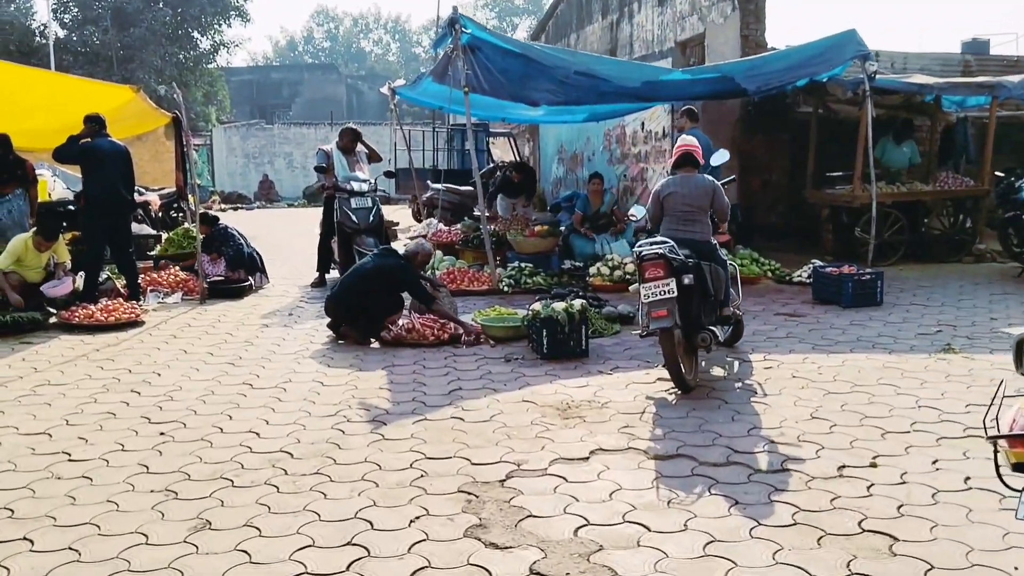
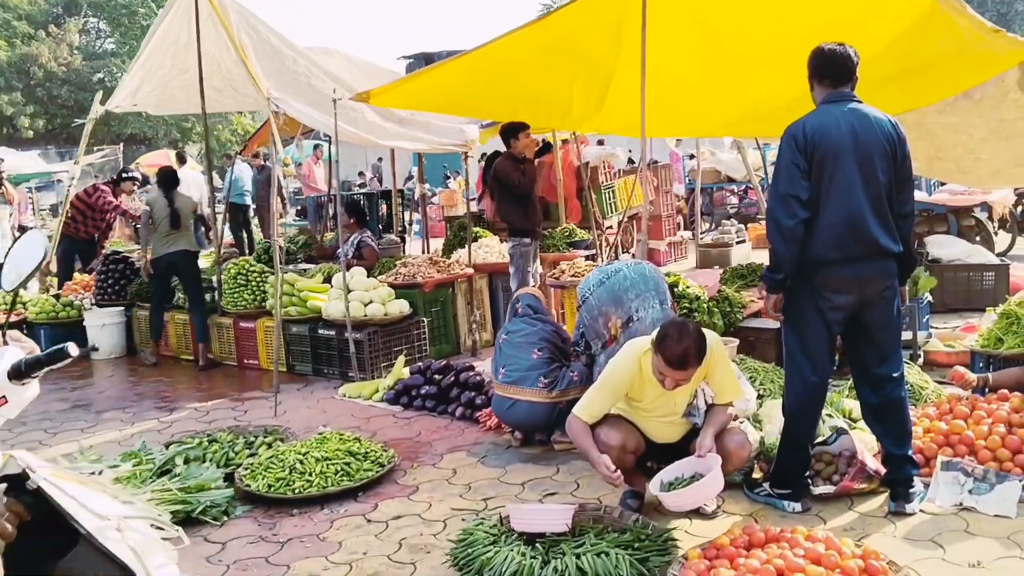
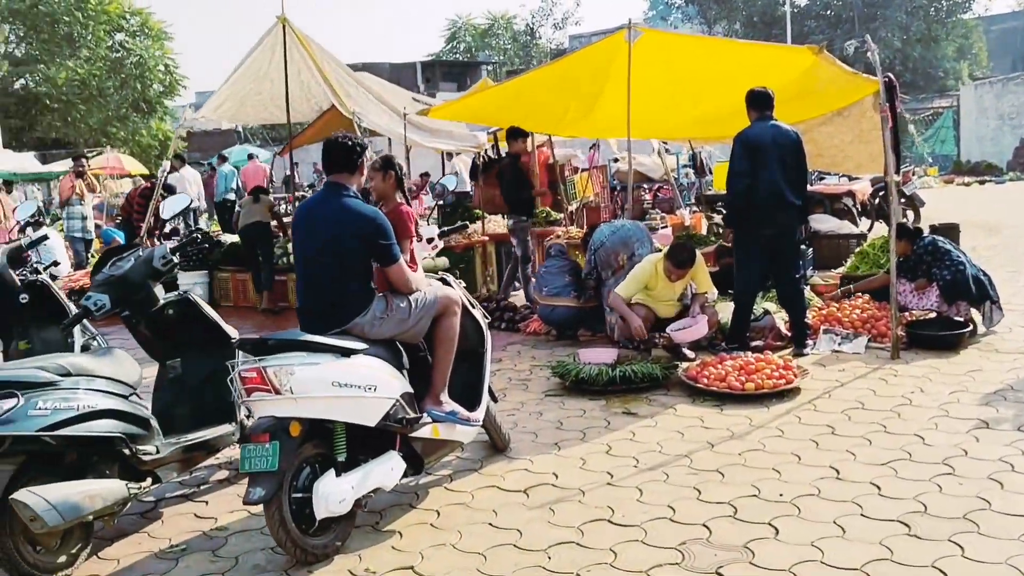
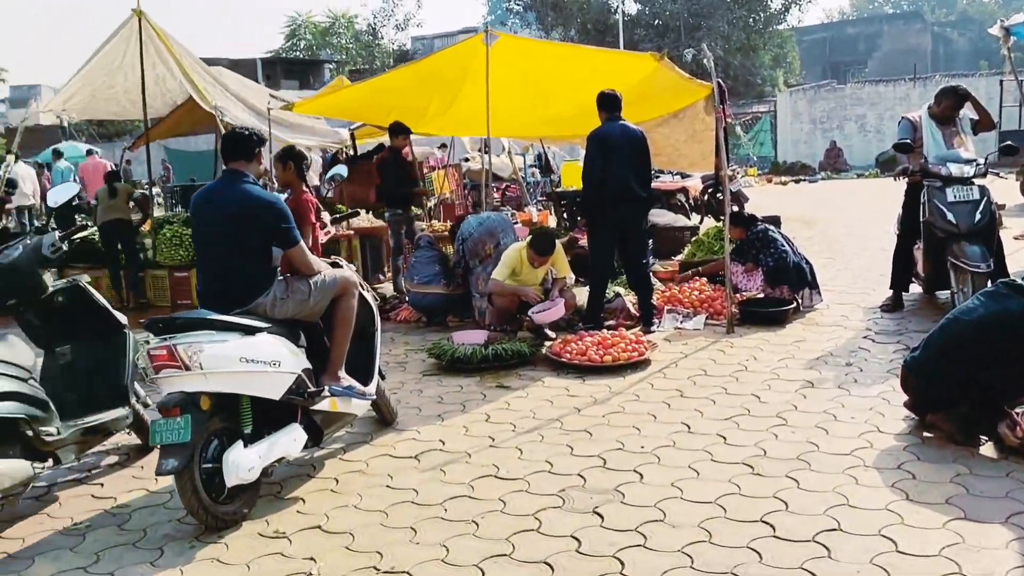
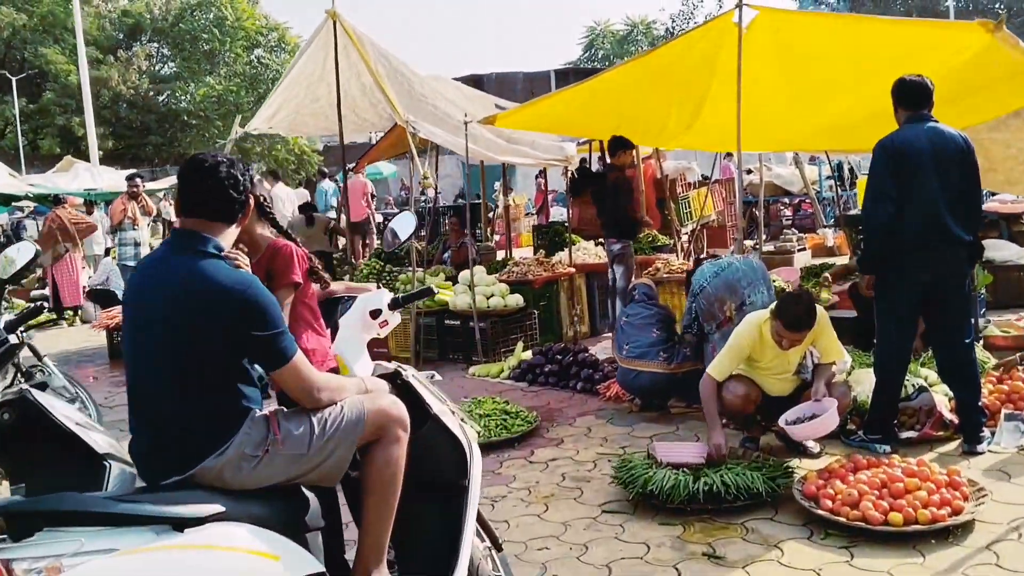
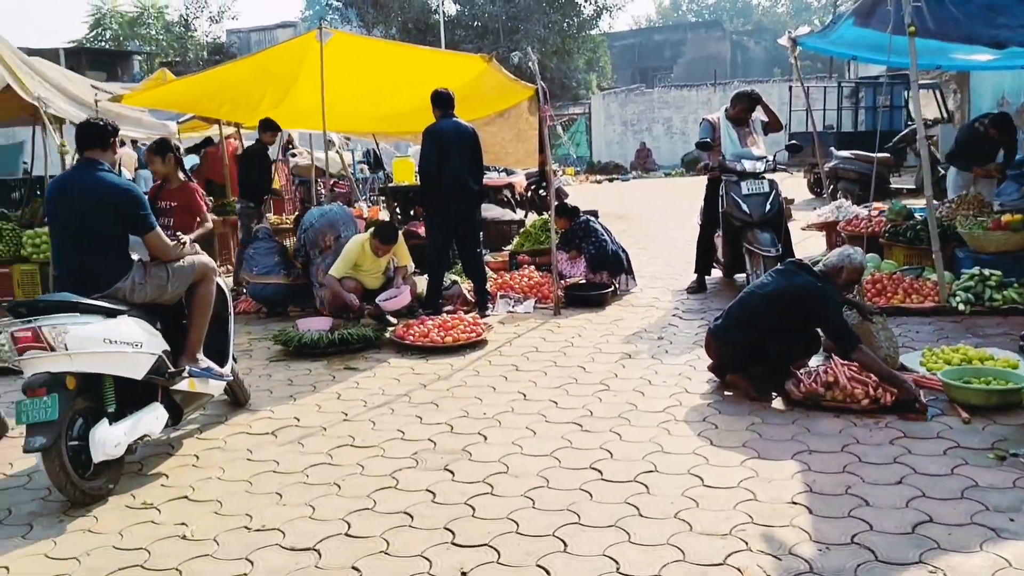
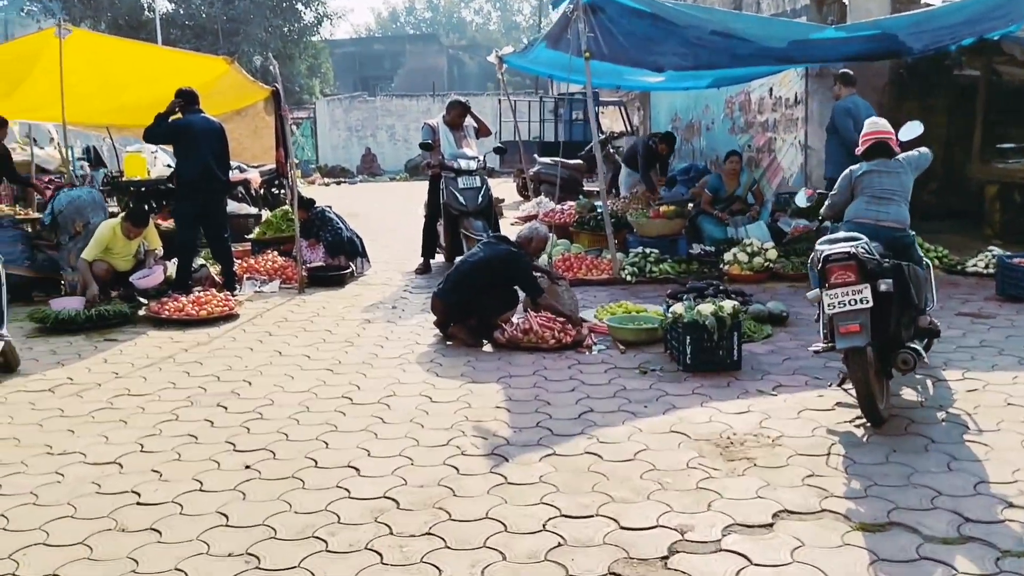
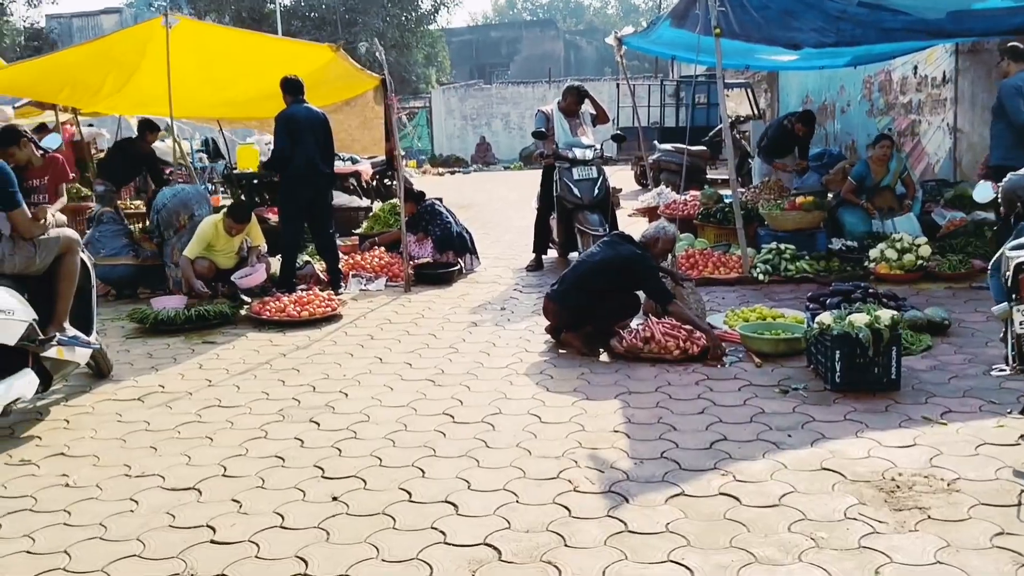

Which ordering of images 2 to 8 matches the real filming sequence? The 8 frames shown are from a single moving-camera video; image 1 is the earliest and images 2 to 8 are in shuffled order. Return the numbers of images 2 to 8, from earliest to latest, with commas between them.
7, 8, 6, 4, 3, 5, 2
